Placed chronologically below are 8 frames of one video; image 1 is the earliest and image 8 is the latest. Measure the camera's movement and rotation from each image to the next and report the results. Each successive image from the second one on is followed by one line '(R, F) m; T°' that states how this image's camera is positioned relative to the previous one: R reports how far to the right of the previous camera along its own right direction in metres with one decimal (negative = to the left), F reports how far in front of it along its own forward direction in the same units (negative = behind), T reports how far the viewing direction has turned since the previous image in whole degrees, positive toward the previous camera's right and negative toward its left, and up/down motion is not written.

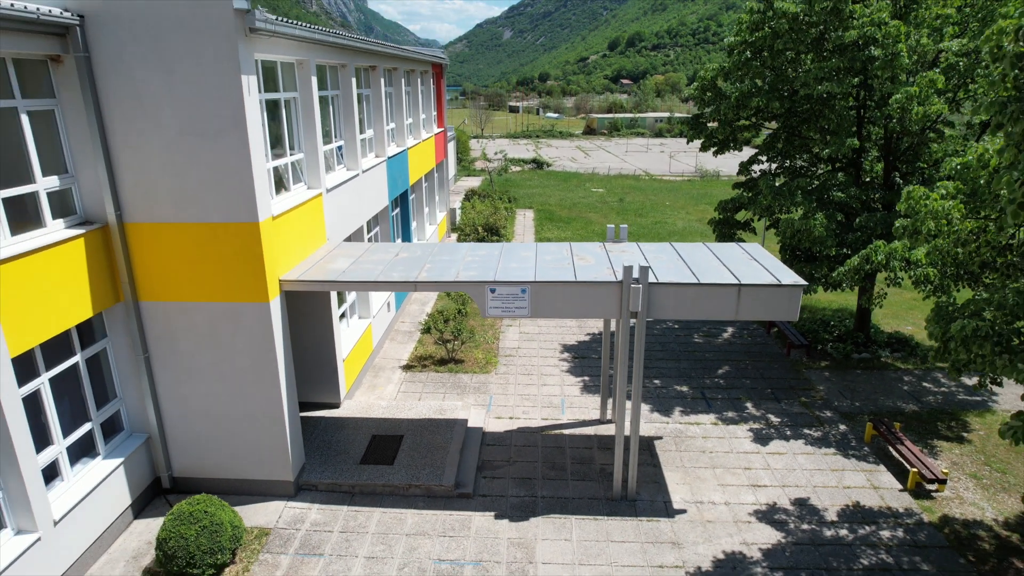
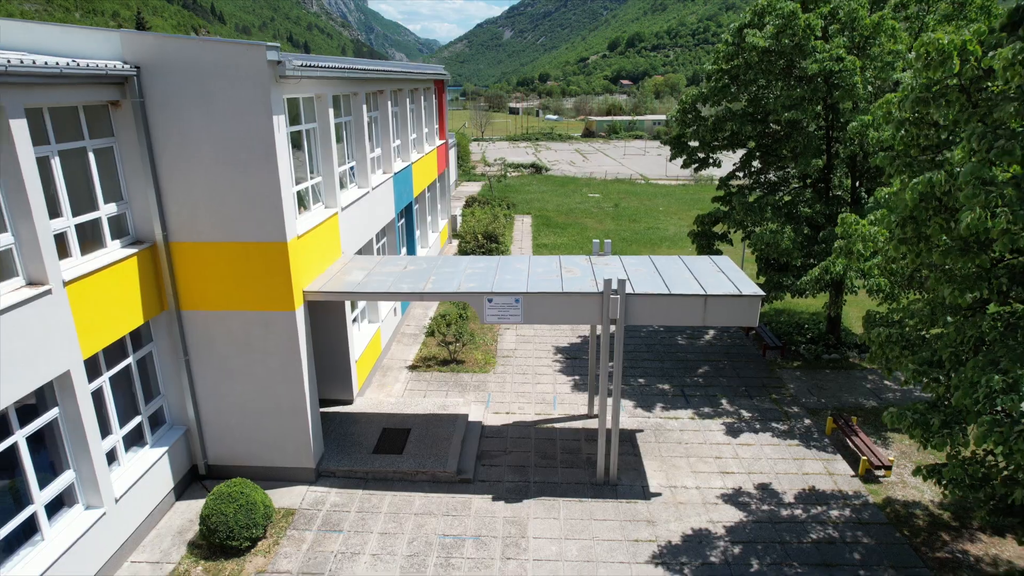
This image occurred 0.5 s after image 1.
(+0.1, -1.0) m; 0°
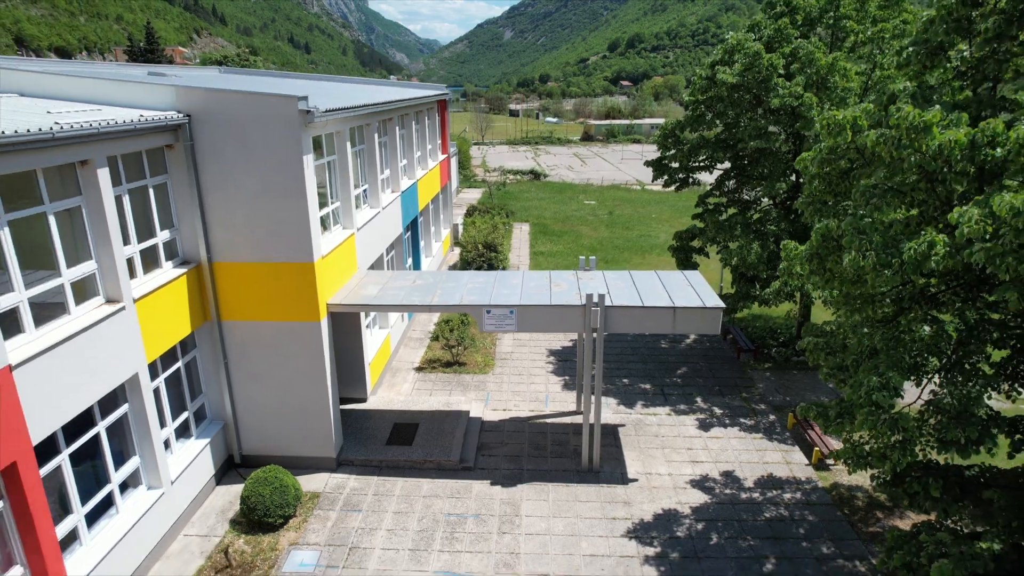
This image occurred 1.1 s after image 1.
(+0.1, -1.3) m; 0°
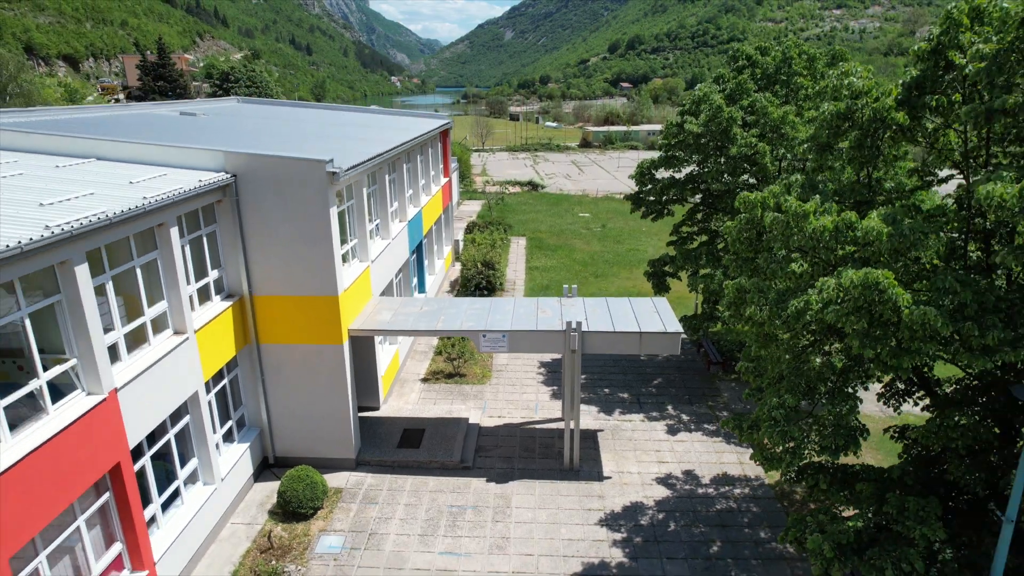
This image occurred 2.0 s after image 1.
(+0.1, -1.7) m; 0°
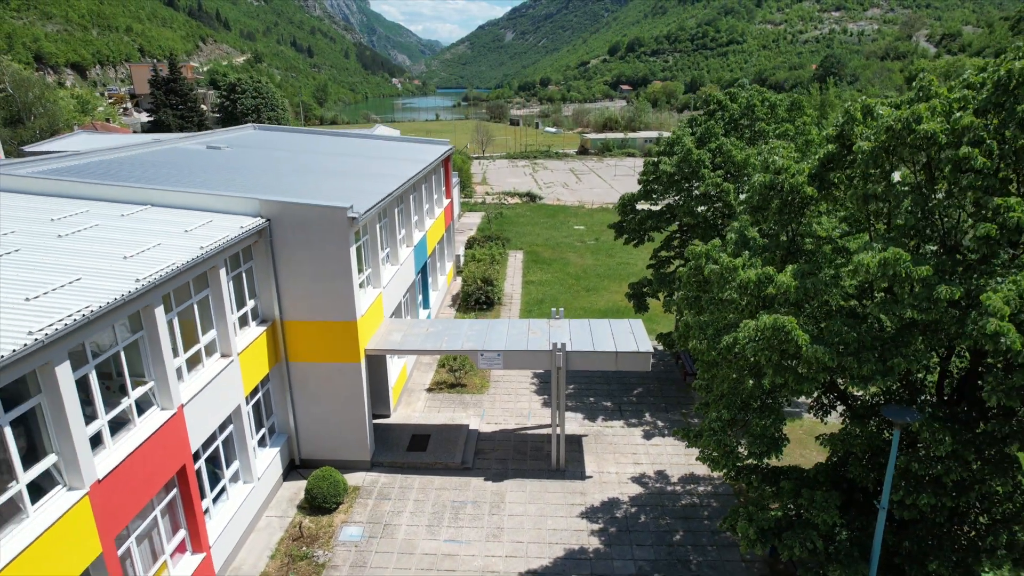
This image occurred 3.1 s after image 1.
(+0.1, -1.7) m; 0°
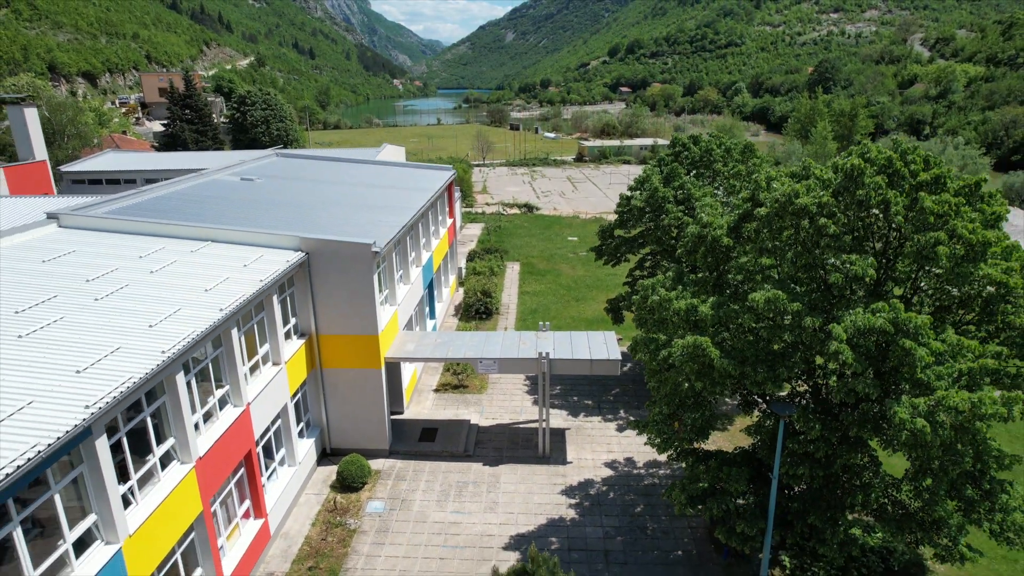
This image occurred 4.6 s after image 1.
(+0.2, -2.7) m; 0°
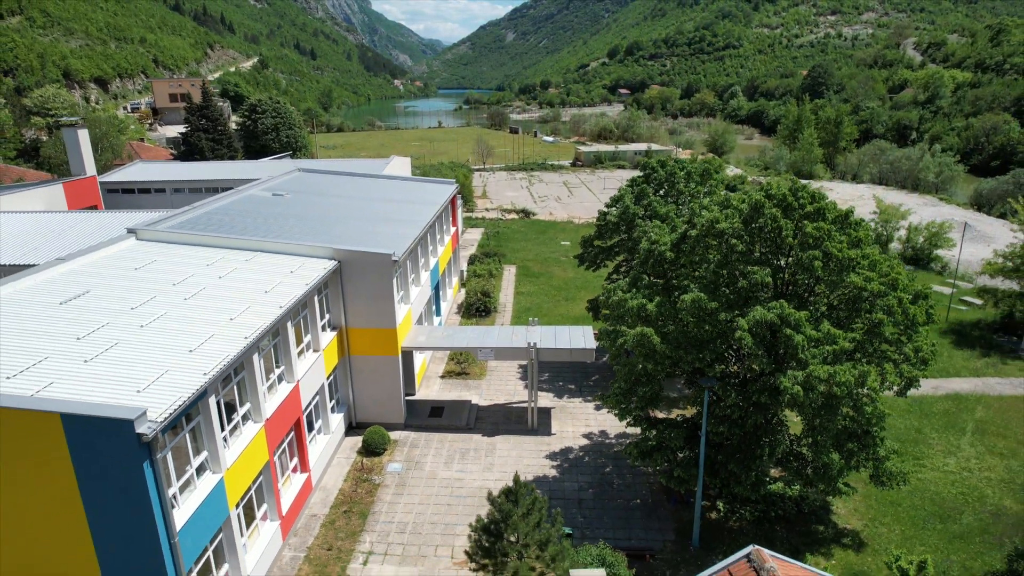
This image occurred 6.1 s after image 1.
(+0.2, -3.3) m; 0°
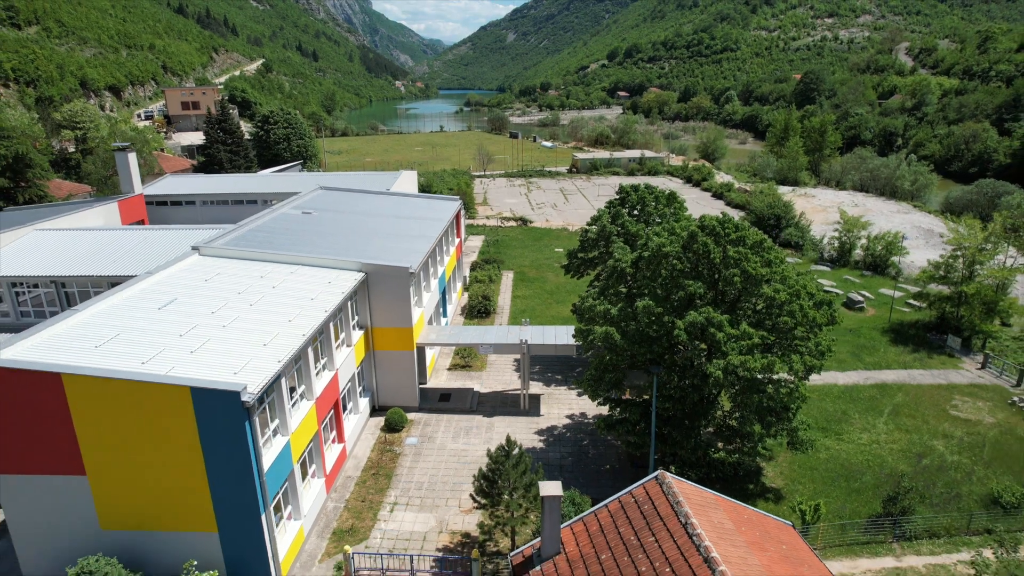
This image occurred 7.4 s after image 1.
(+0.2, -3.9) m; 0°
